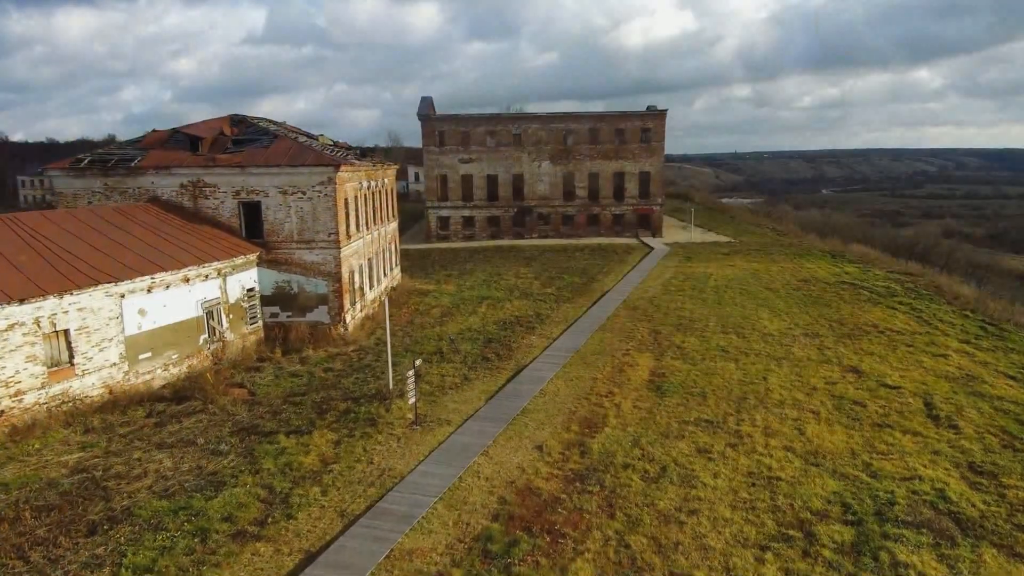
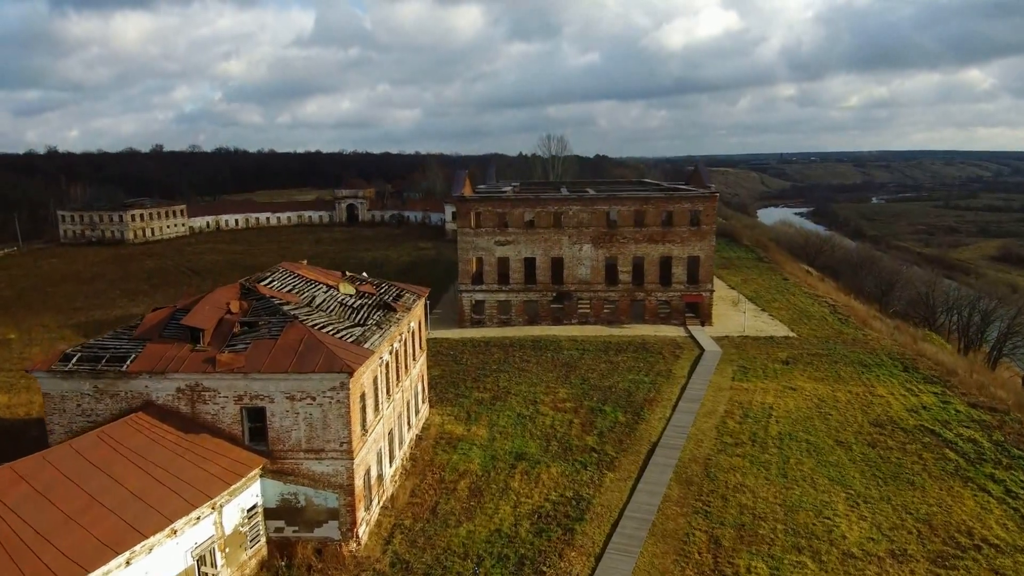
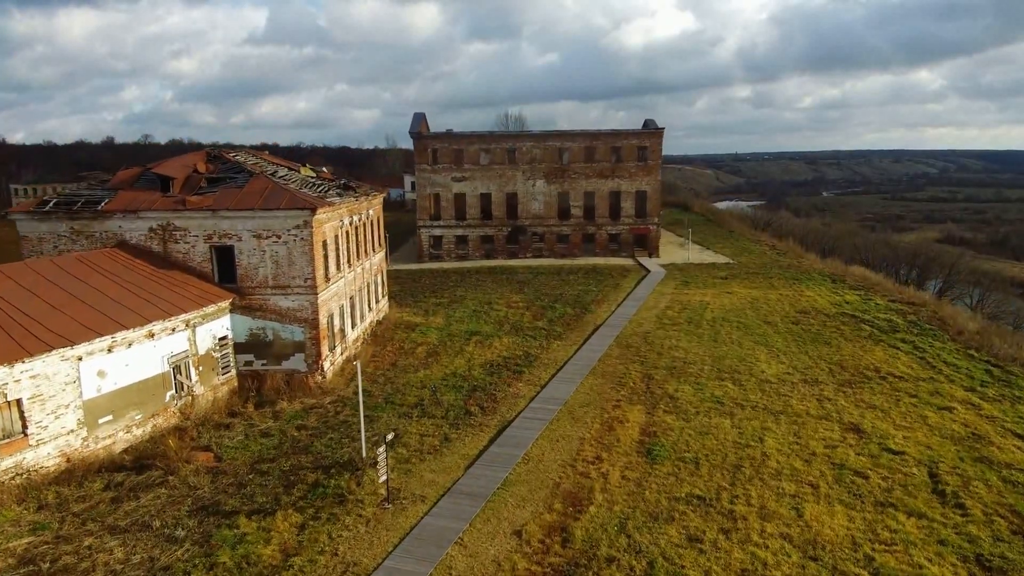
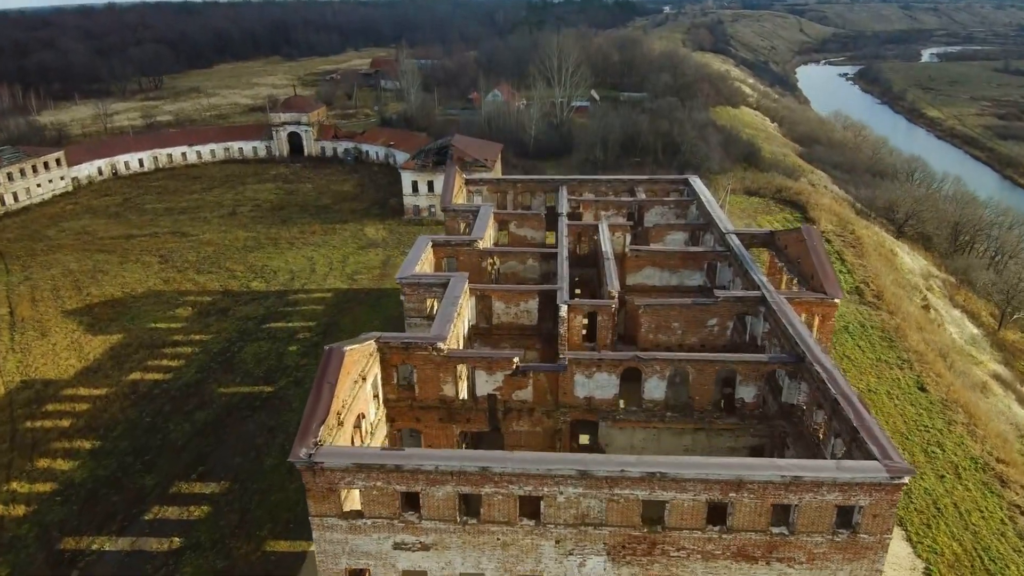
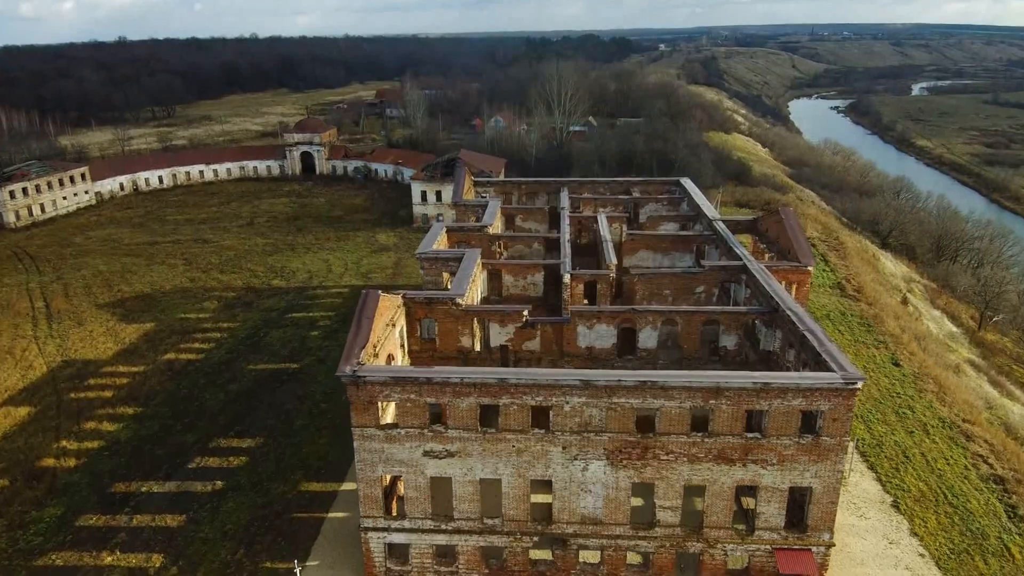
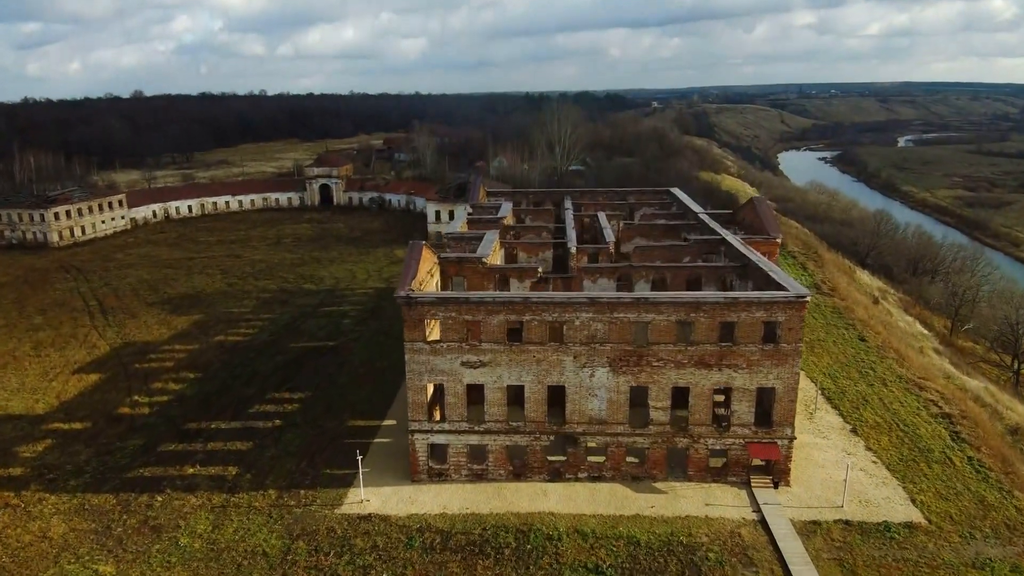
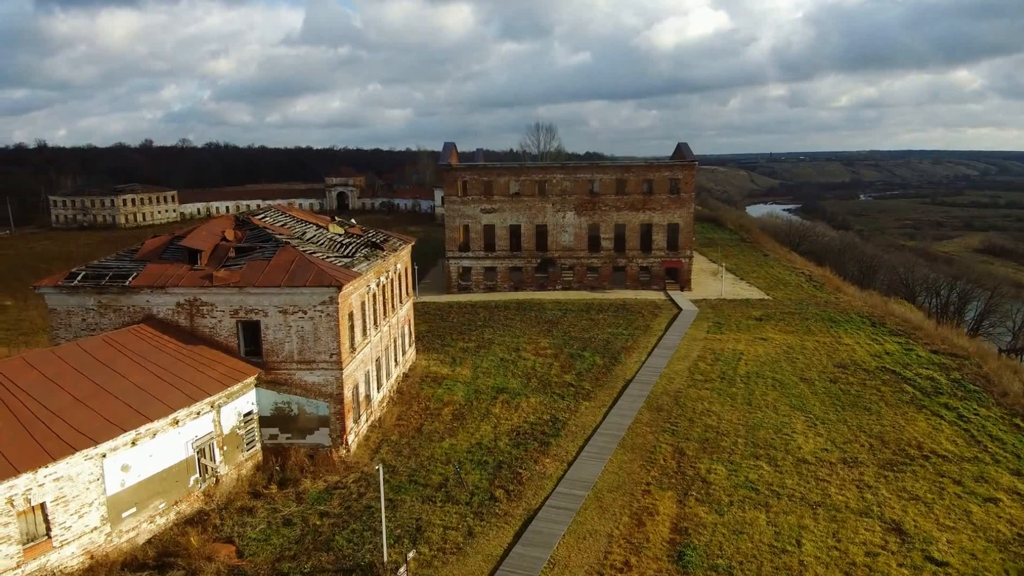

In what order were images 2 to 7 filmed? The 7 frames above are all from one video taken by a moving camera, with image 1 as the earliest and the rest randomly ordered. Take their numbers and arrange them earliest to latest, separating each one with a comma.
3, 7, 2, 6, 5, 4
